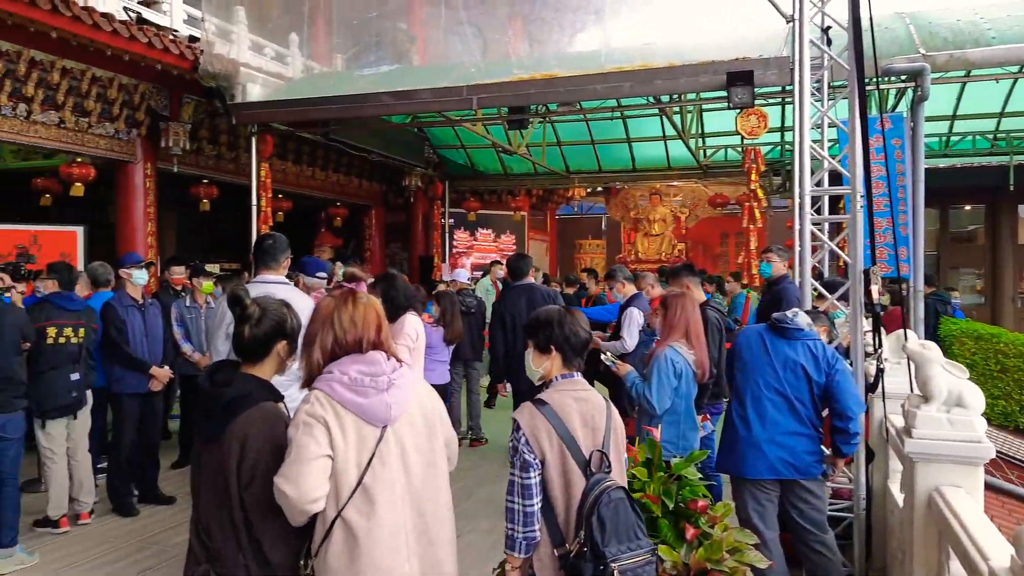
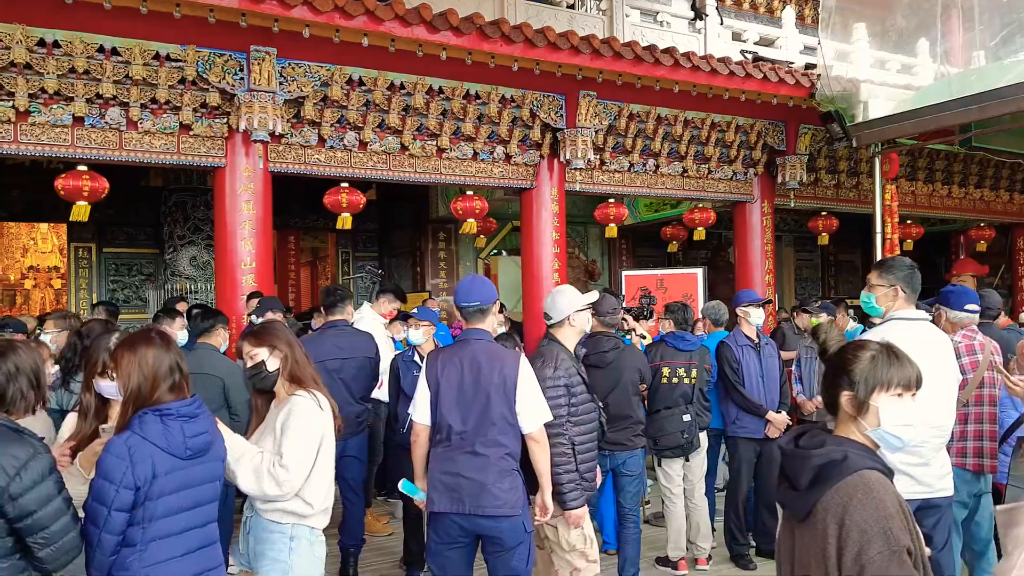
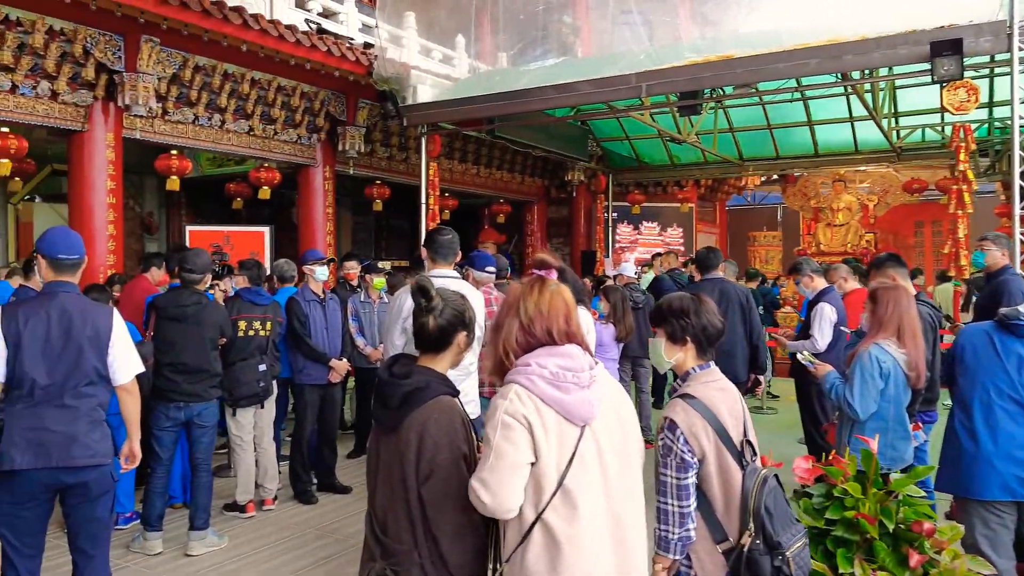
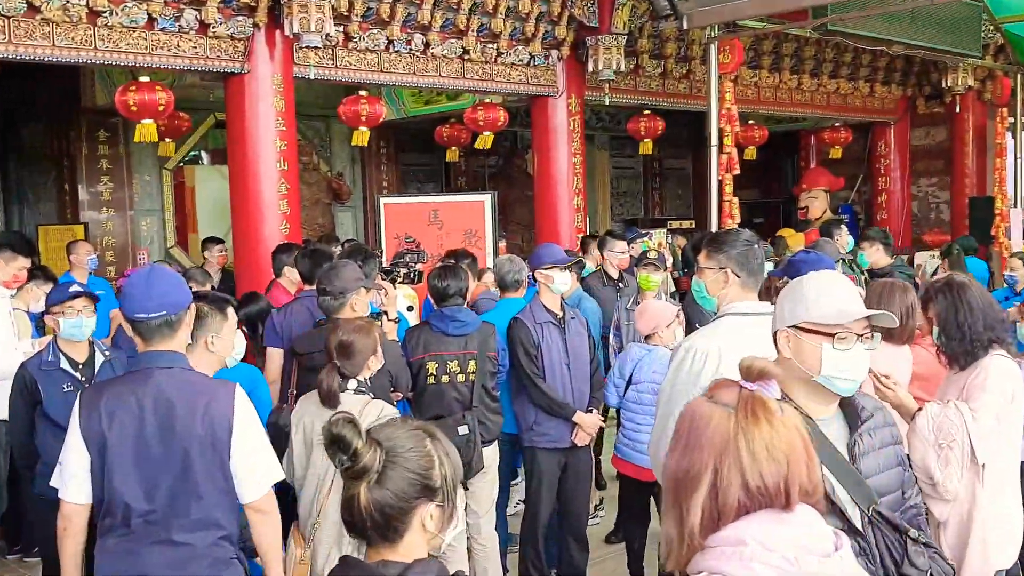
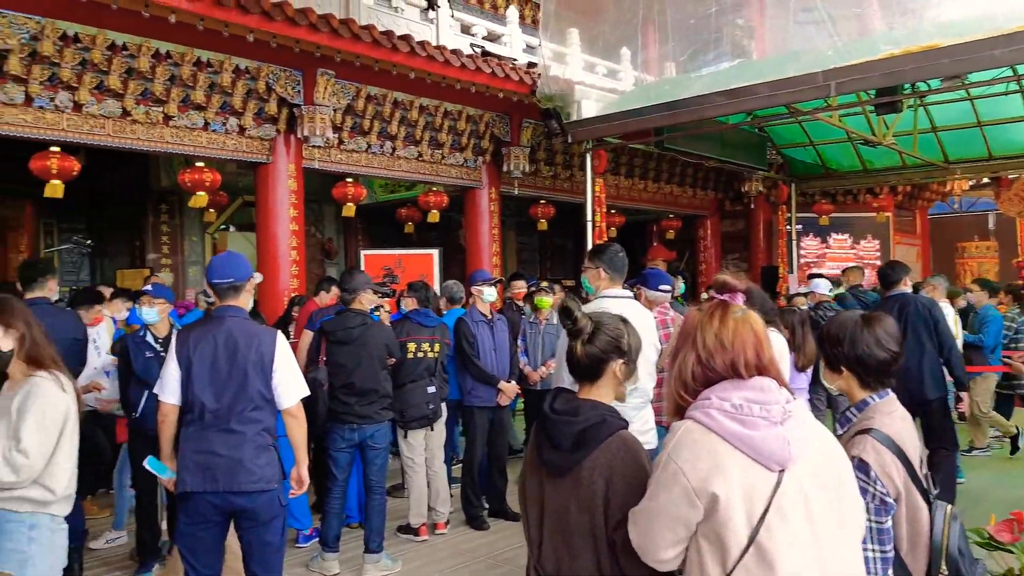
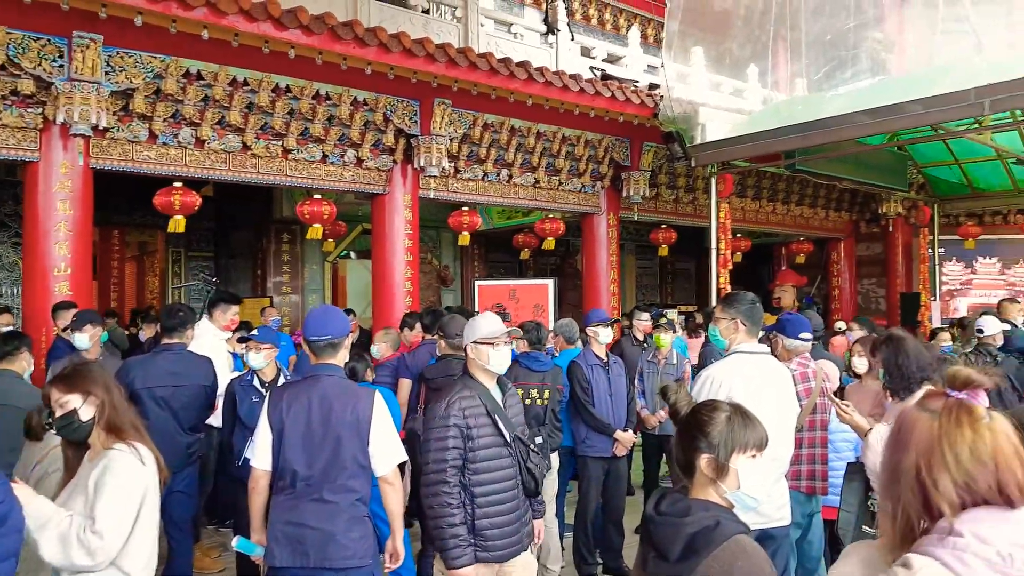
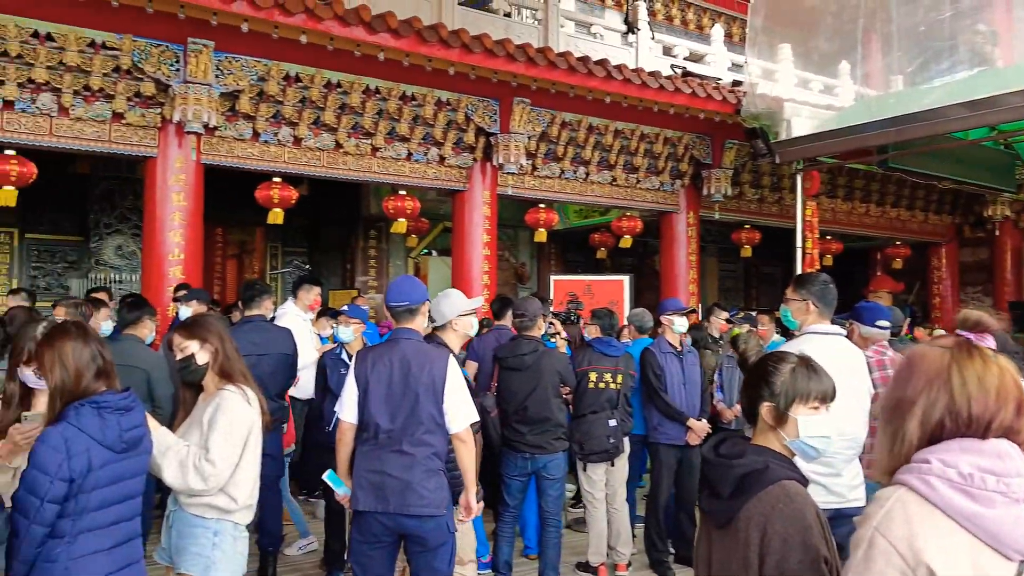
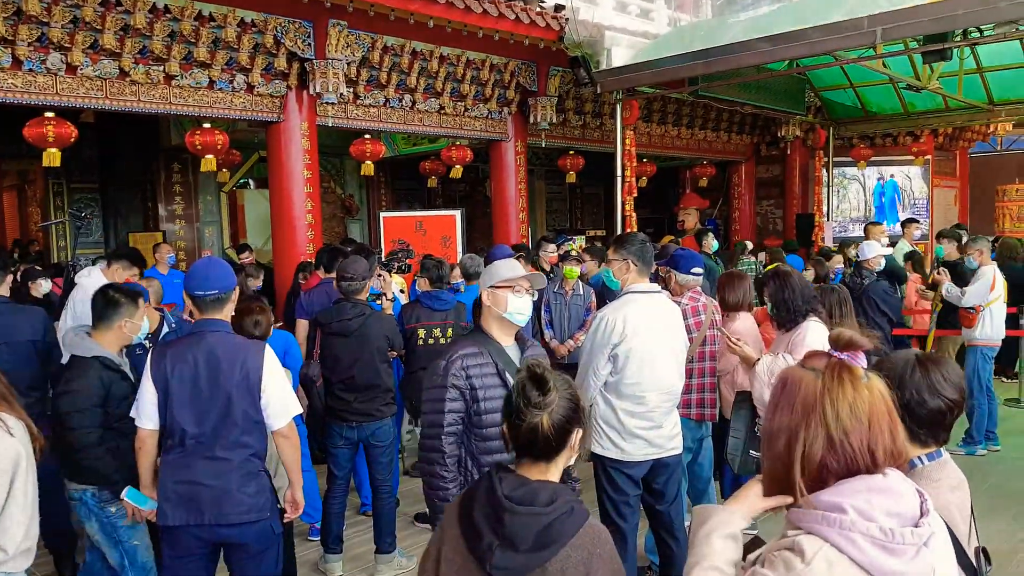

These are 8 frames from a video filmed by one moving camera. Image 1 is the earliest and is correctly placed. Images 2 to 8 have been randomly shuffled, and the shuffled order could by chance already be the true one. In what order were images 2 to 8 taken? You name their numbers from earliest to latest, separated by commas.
3, 5, 7, 2, 6, 8, 4
